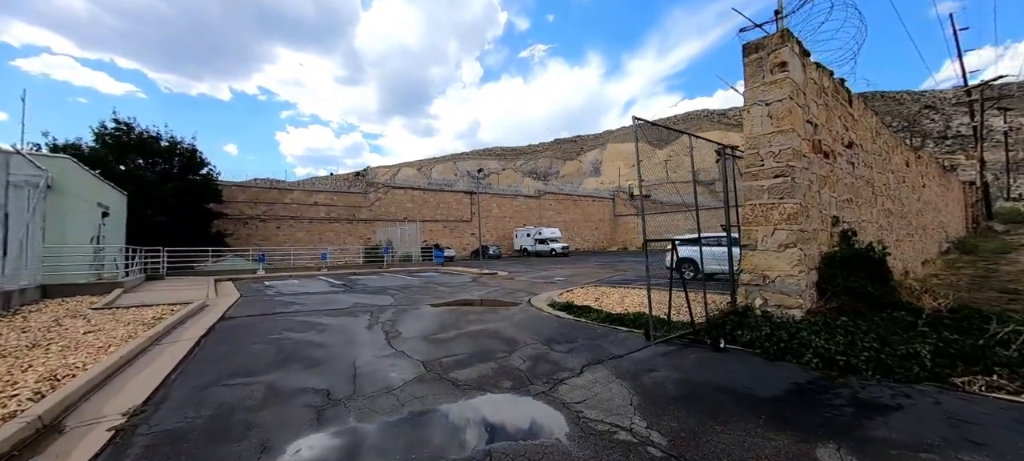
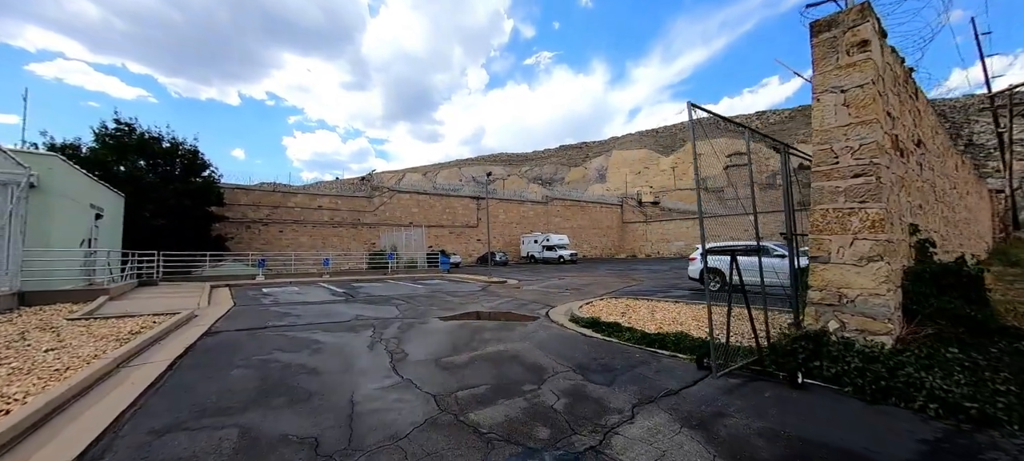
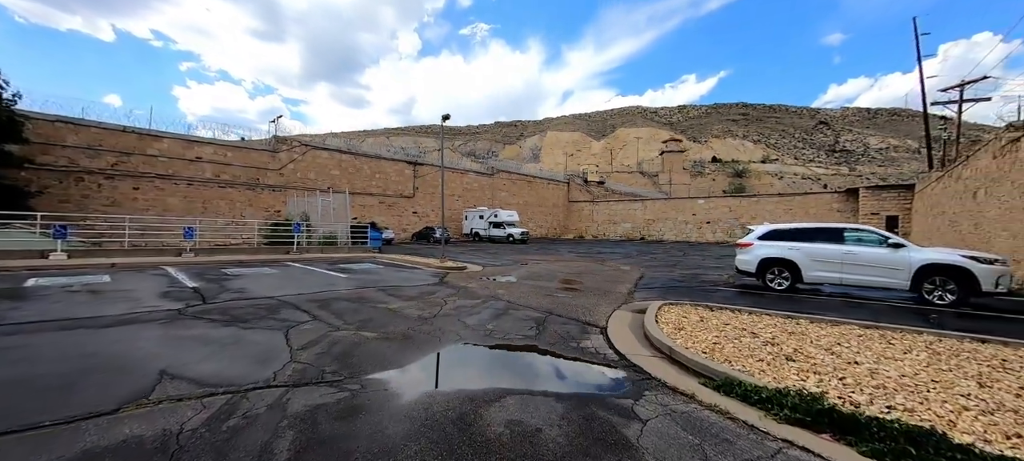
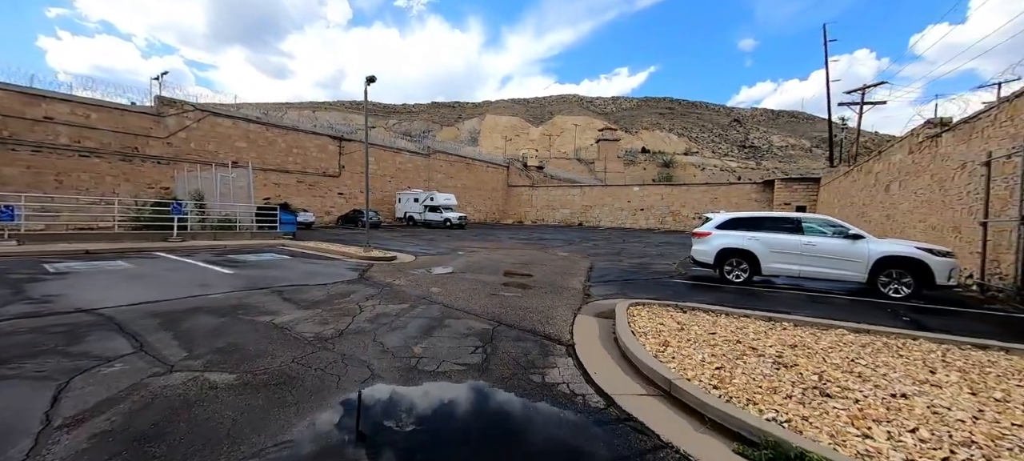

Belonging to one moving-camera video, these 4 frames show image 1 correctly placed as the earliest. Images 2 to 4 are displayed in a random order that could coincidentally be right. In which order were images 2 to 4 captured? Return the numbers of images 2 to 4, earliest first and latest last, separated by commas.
2, 3, 4
